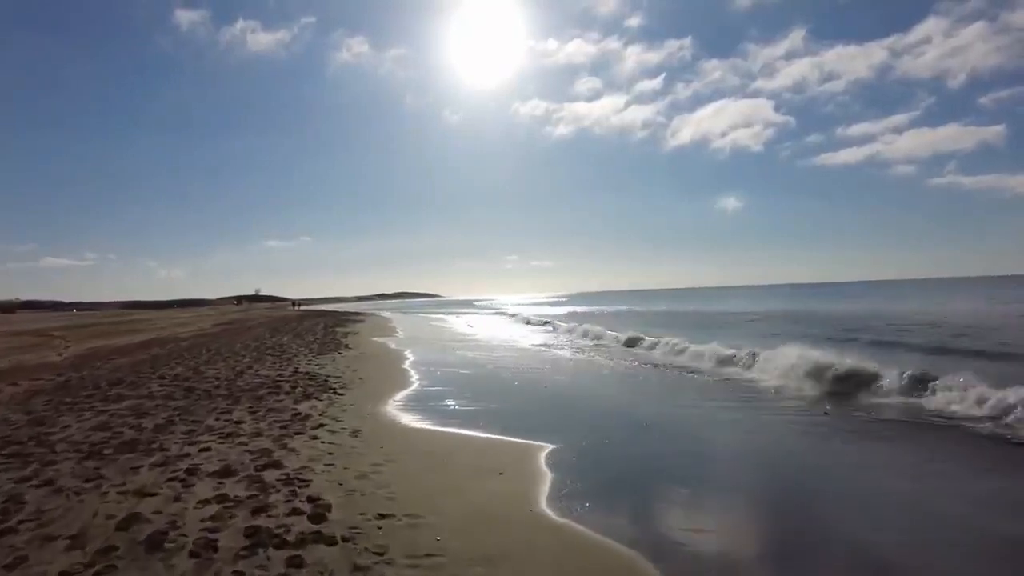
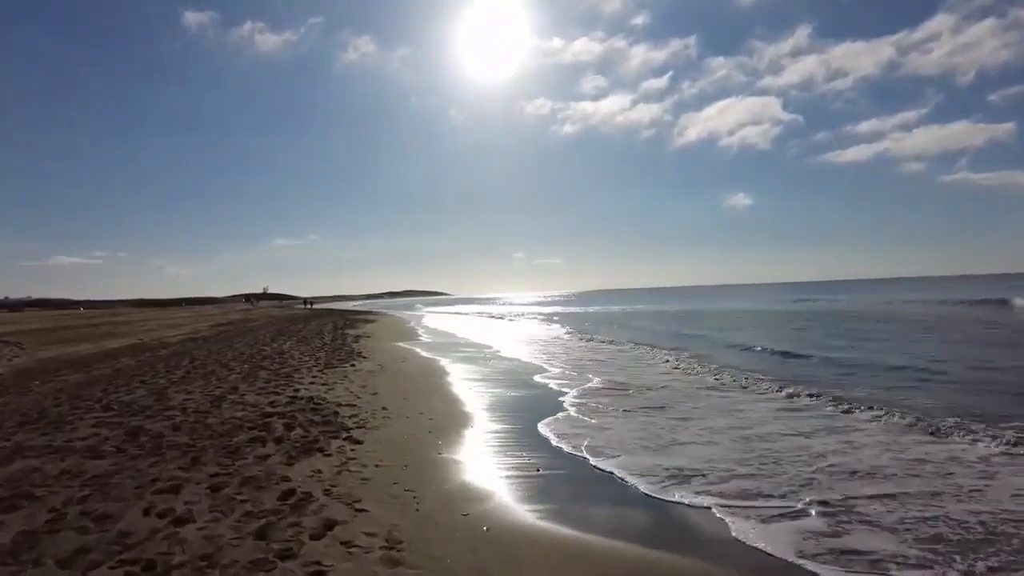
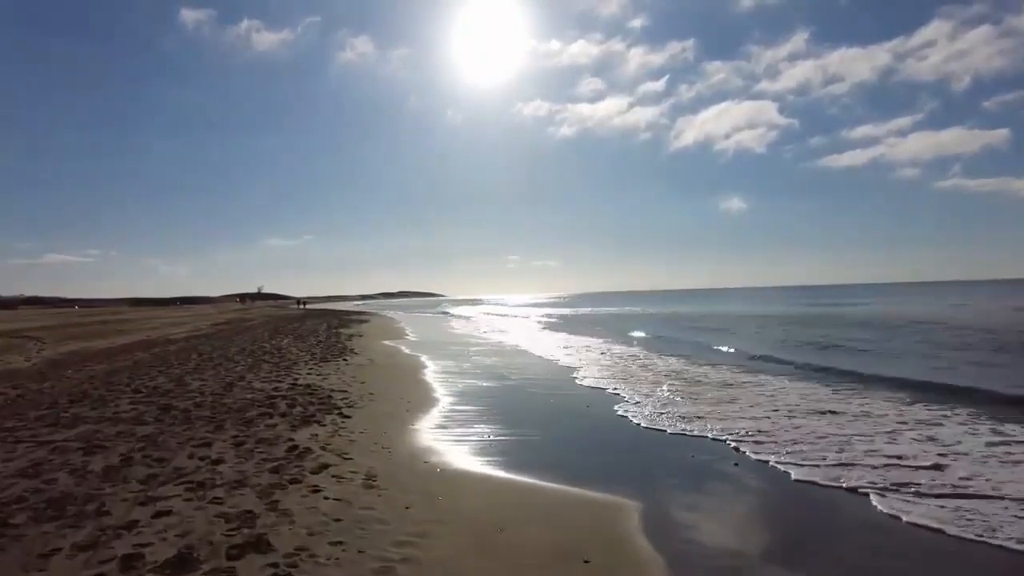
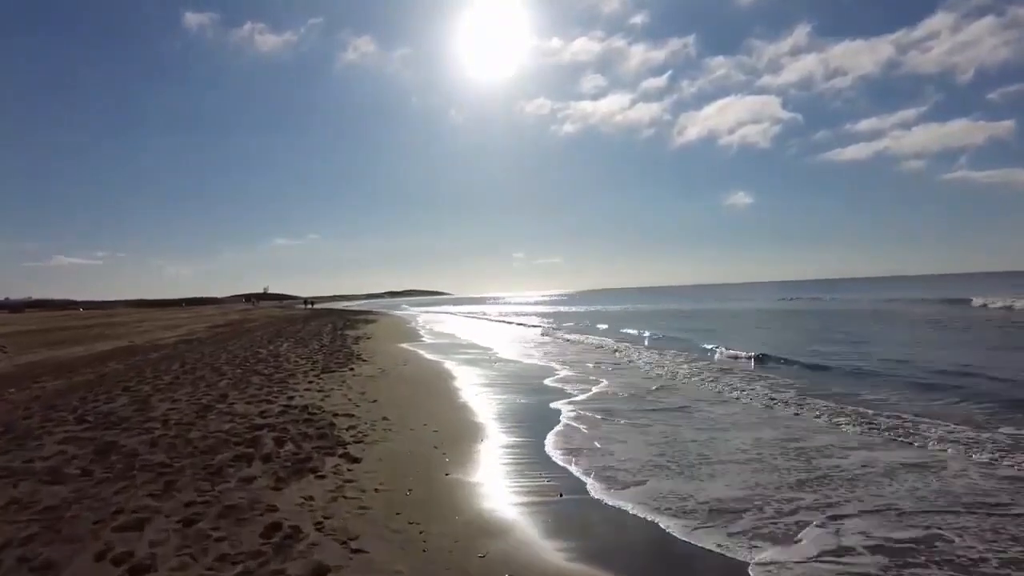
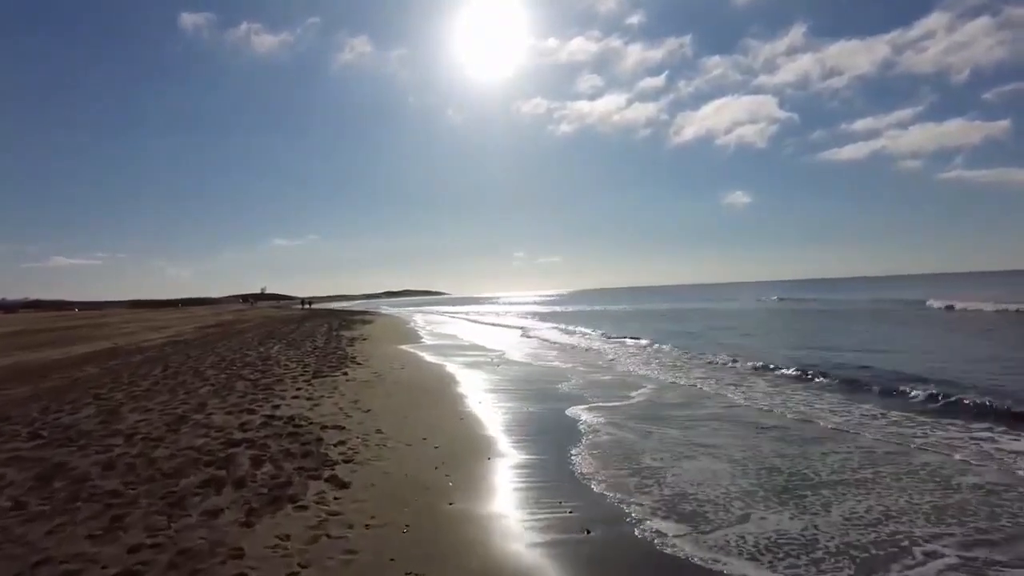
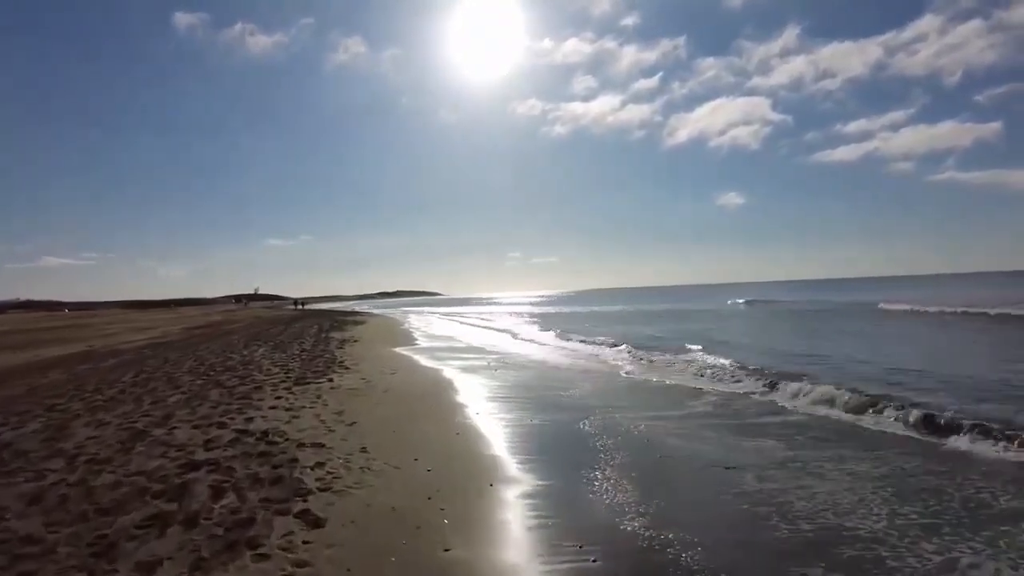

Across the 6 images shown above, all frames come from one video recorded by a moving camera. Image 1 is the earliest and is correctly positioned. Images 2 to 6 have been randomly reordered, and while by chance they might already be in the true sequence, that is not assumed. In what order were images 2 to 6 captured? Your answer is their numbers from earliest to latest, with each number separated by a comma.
3, 2, 4, 5, 6
